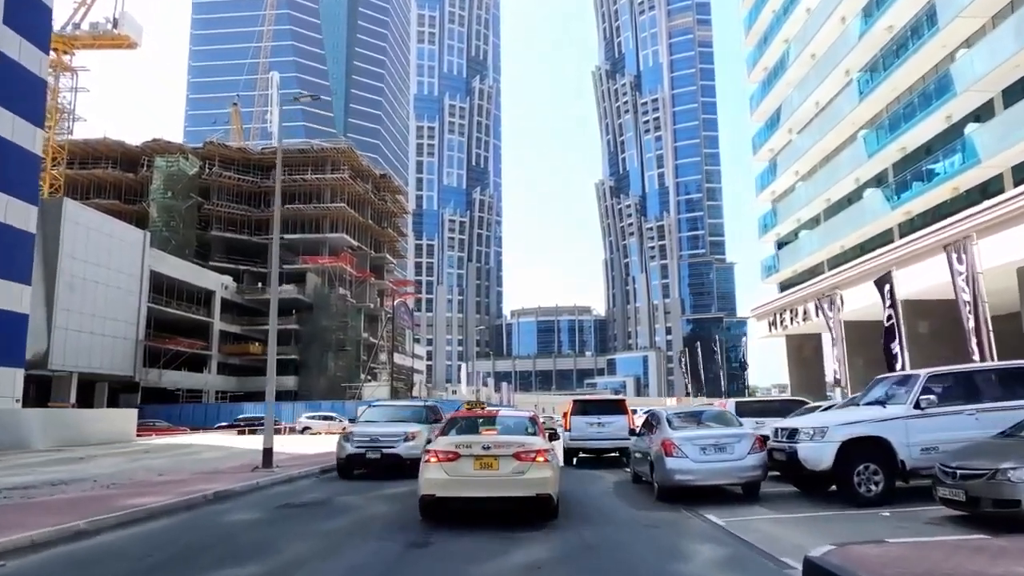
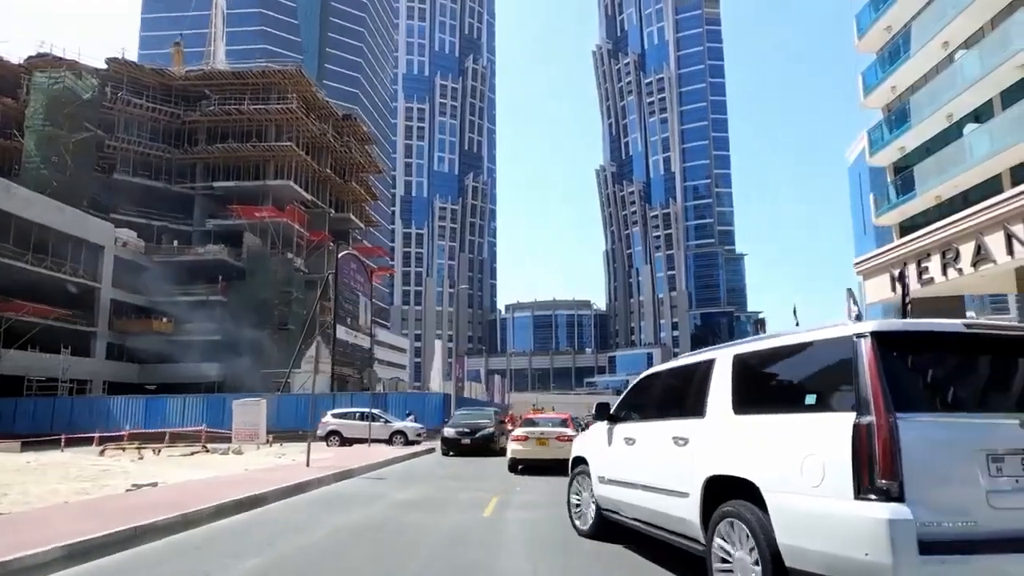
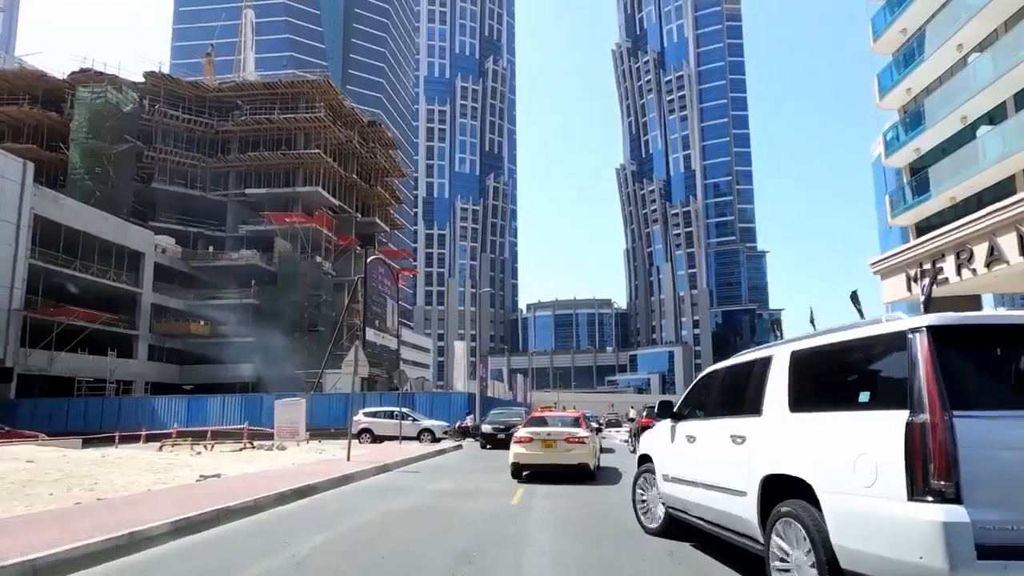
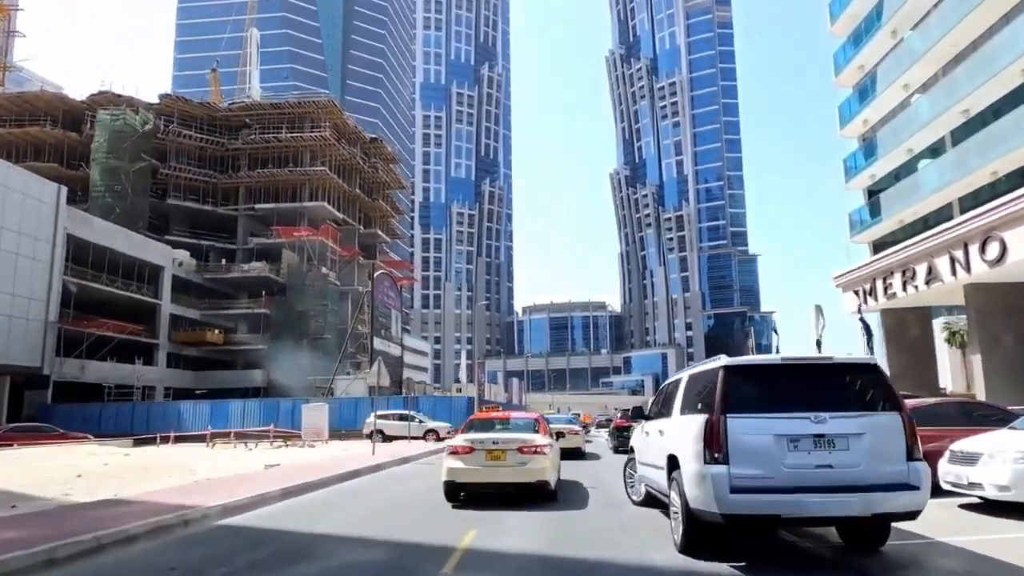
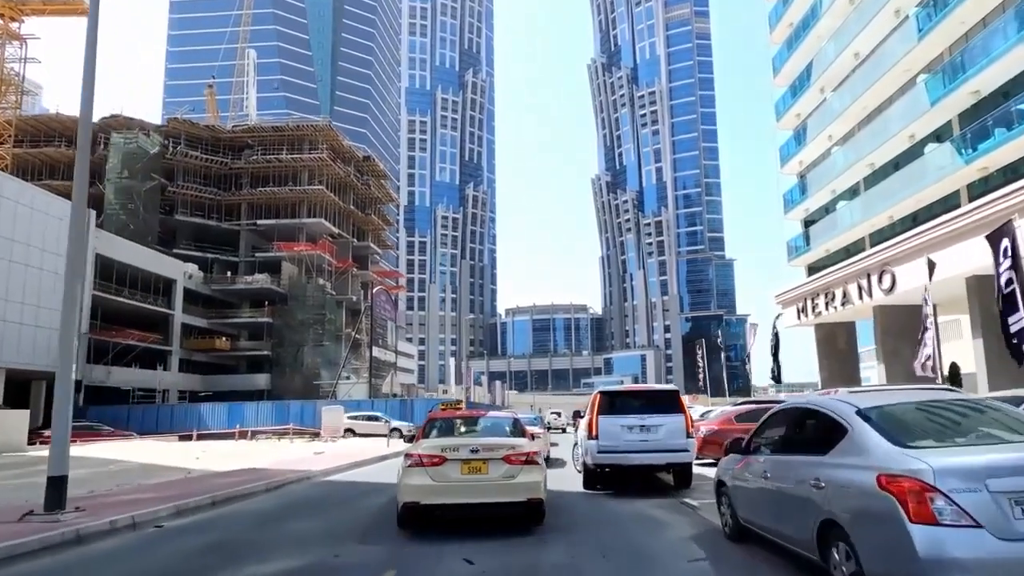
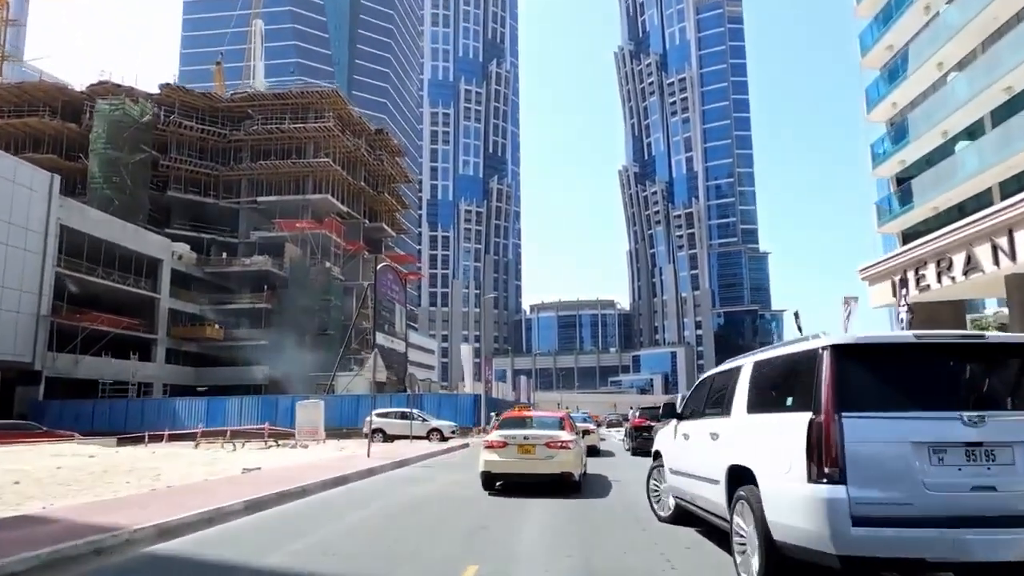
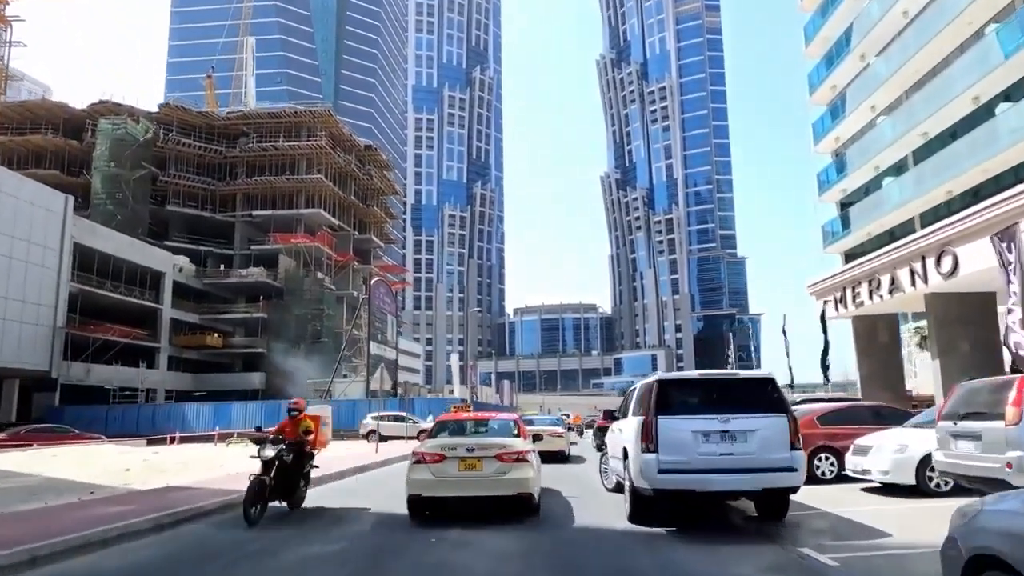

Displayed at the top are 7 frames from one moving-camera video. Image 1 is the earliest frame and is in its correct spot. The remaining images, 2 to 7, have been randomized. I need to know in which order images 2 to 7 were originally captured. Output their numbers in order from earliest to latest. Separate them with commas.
5, 7, 4, 6, 3, 2
